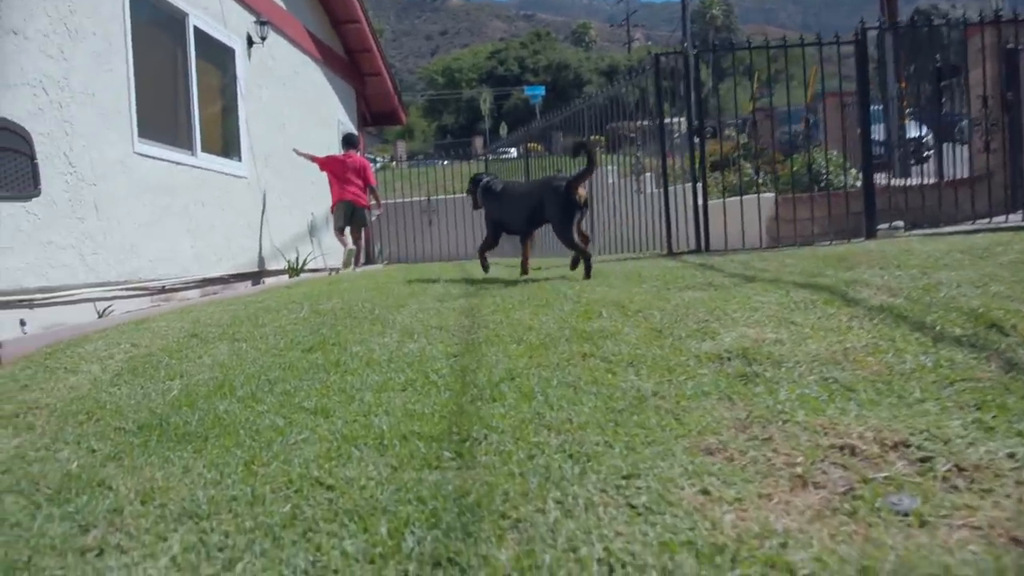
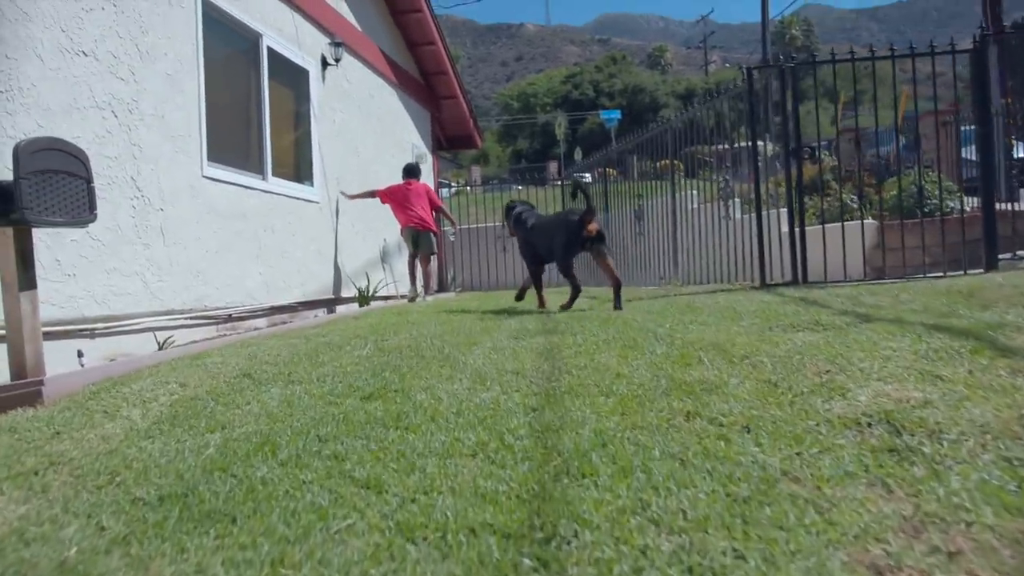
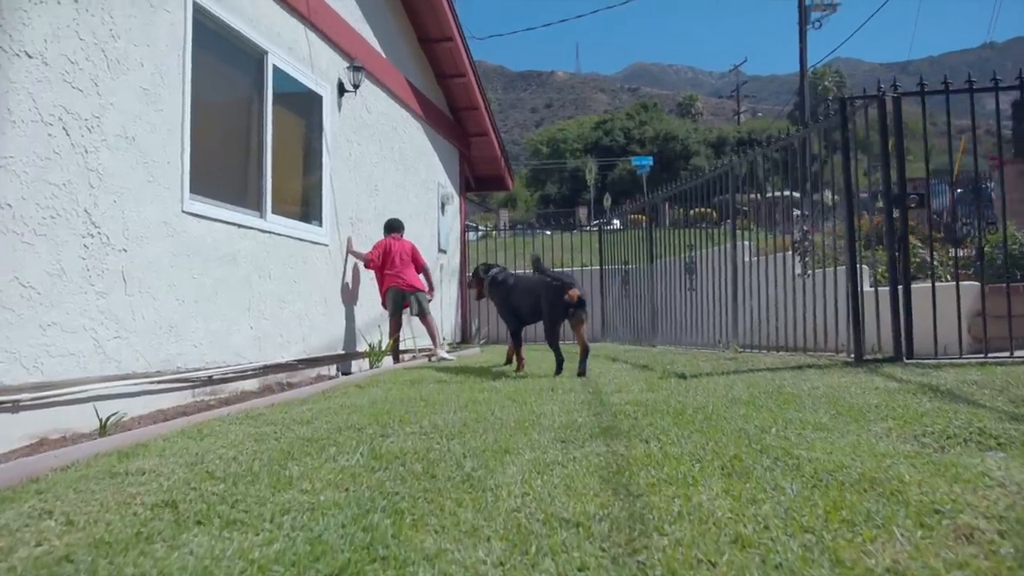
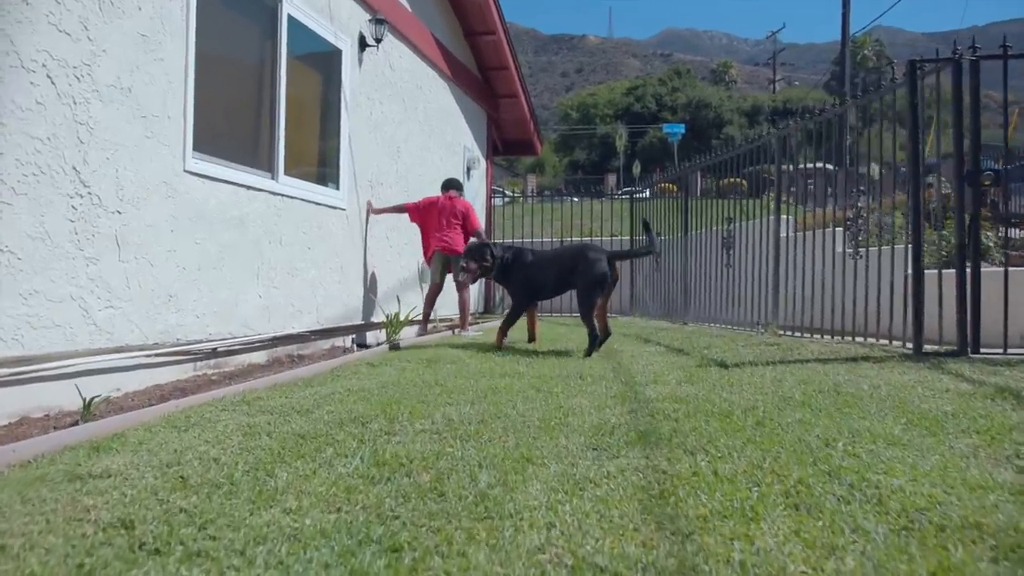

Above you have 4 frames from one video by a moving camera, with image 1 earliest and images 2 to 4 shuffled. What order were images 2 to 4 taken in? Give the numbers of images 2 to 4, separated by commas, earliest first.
2, 3, 4
